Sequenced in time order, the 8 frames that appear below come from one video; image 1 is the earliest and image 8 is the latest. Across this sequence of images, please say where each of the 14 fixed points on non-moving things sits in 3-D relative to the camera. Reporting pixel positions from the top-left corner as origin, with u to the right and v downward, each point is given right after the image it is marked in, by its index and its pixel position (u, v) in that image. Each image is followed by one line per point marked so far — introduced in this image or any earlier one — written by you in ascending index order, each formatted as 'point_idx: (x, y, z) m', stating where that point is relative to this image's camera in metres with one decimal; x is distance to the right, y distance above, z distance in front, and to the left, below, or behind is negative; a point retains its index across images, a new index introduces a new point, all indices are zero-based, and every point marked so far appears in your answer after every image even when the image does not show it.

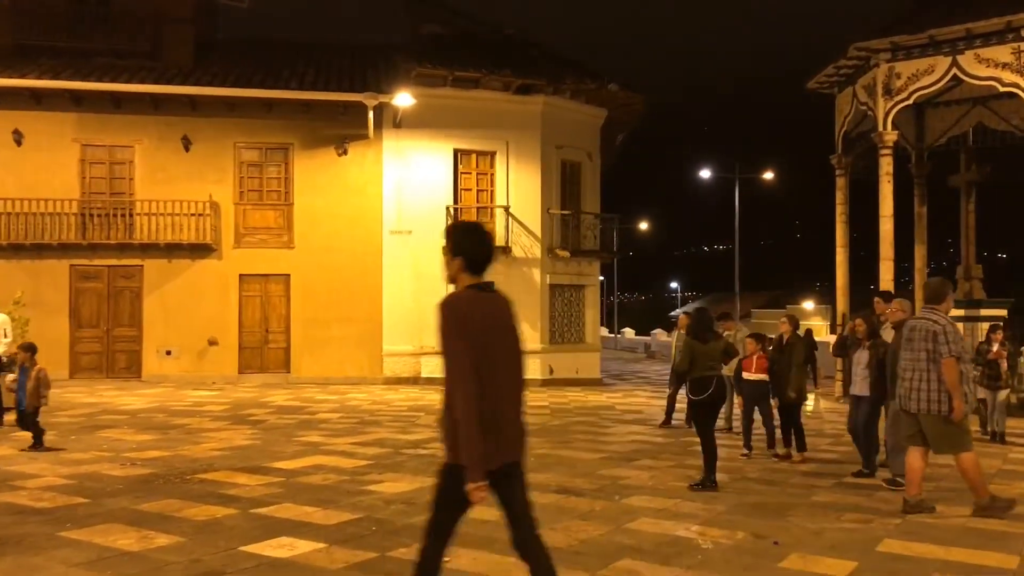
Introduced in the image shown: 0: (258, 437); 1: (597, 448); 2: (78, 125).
0: (-3.1, -1.8, +10.6) m
1: (+1.0, -1.9, +10.3) m
2: (-9.7, +3.7, +19.5) m
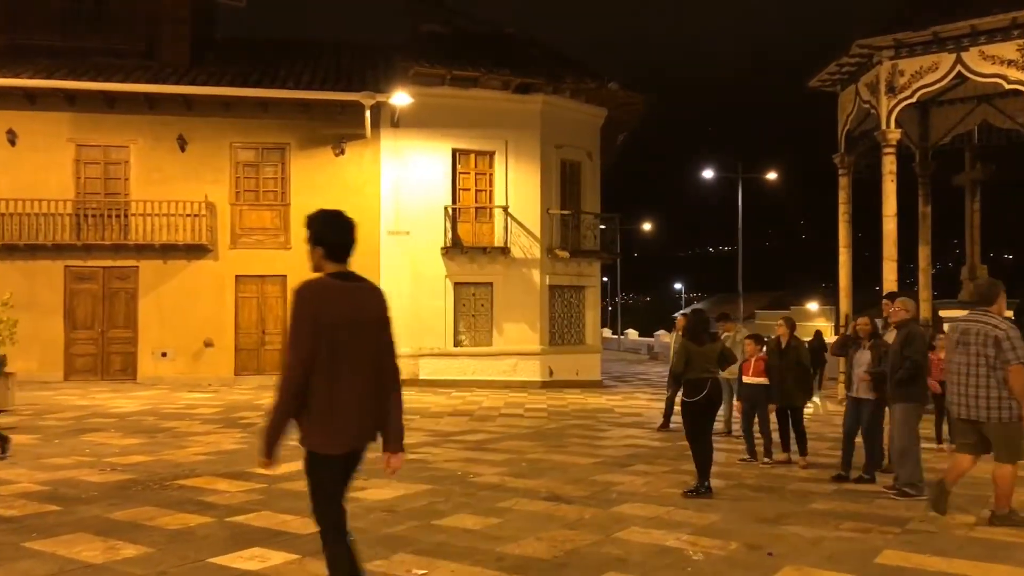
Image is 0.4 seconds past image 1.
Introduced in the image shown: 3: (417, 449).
0: (-3.2, -1.8, +10.4) m
1: (+0.9, -1.9, +10.0) m
2: (-9.7, +3.6, +19.3) m
3: (-1.1, -1.8, +10.0) m
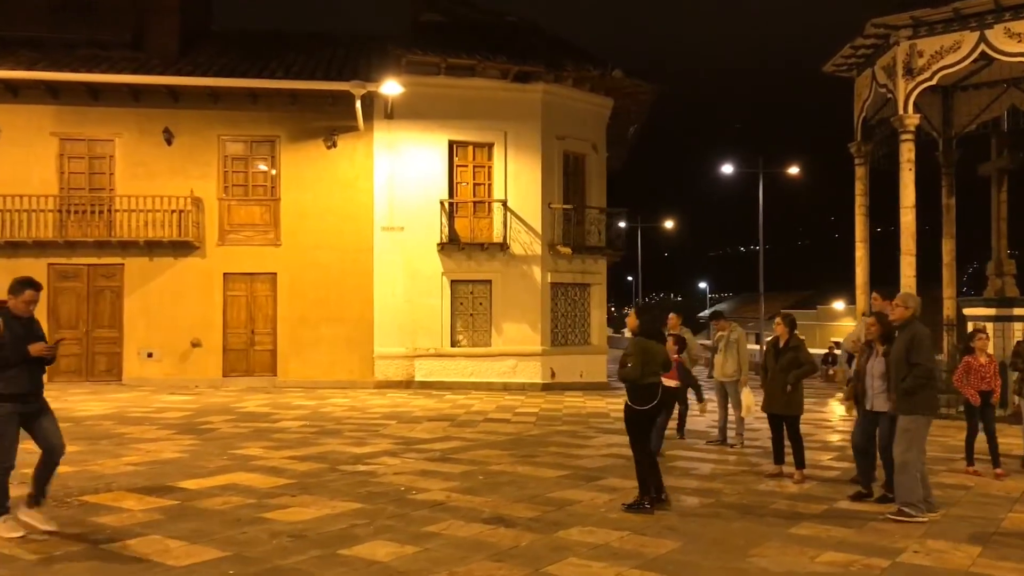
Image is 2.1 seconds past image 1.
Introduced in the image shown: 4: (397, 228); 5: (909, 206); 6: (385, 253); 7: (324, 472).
0: (-3.5, -1.8, +9.6) m
1: (+0.5, -1.8, +9.1) m
2: (-9.8, +3.7, +18.8) m
3: (-1.5, -1.8, +9.2) m
4: (-2.6, +1.4, +19.8) m
5: (+7.1, +1.5, +15.6) m
6: (-2.9, +0.8, +19.7) m
7: (-1.8, -1.7, +8.3) m
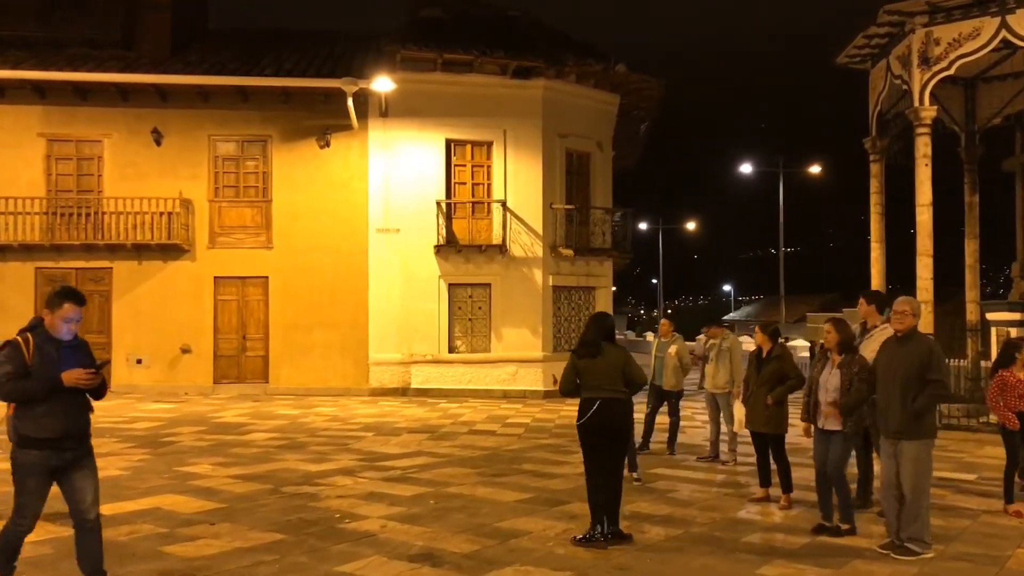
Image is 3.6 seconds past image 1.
0: (-3.9, -1.8, +9.0) m
1: (+0.2, -1.9, +8.4) m
2: (-9.9, +3.6, +18.4) m
3: (-1.9, -1.8, +8.5) m
4: (-2.6, +1.3, +19.1) m
5: (+6.9, +1.4, +14.7) m
6: (-2.9, +0.7, +19.1) m
7: (-2.2, -1.8, +7.6) m
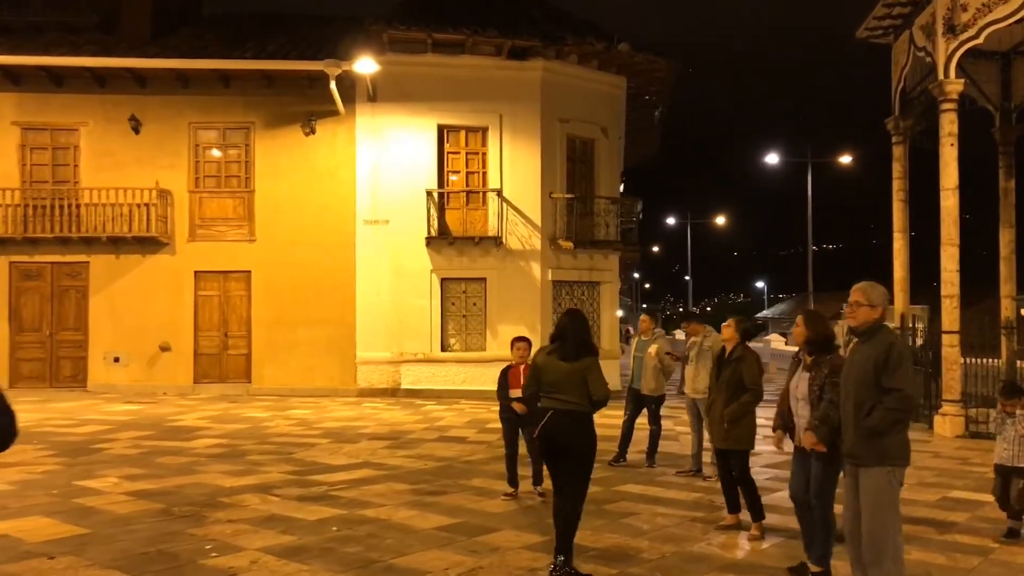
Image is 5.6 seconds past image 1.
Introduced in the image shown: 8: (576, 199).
0: (-4.4, -1.8, +8.0) m
1: (-0.4, -1.8, +7.3) m
2: (-10.0, +3.7, +17.6) m
3: (-2.4, -1.8, +7.4) m
4: (-2.7, +1.4, +18.1) m
5: (+6.6, +1.5, +13.2) m
6: (-3.0, +0.8, +18.1) m
7: (-2.7, -1.7, +6.6) m
8: (+1.4, +1.9, +19.1) m
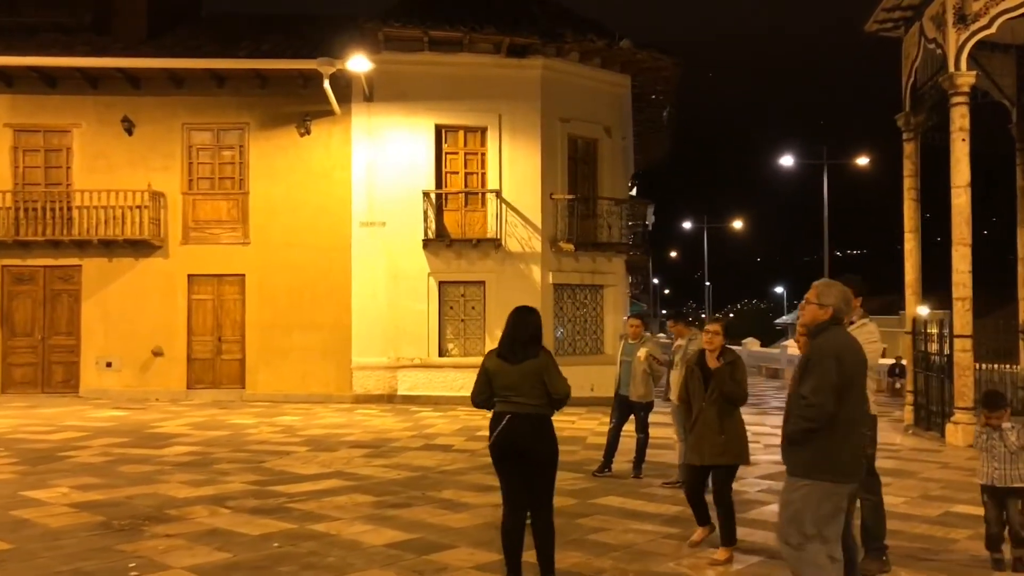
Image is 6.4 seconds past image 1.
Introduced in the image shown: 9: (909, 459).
0: (-4.6, -1.8, +7.6) m
1: (-0.7, -1.8, +6.8) m
2: (-10.0, +3.6, +17.4) m
3: (-2.7, -1.8, +7.0) m
4: (-2.7, +1.3, +17.7) m
5: (+6.5, +1.5, +12.6) m
6: (-3.0, +0.8, +17.7) m
7: (-3.0, -1.7, +6.2) m
8: (+1.4, +1.9, +18.6) m
9: (+4.9, -2.1, +10.8) m
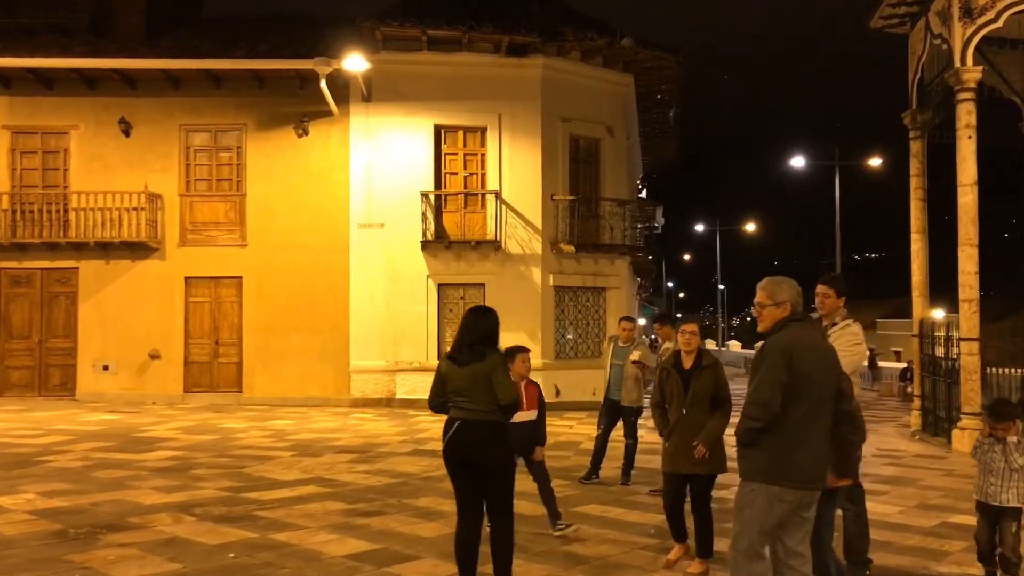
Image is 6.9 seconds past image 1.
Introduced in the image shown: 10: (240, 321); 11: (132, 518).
0: (-4.8, -1.8, +7.5) m
1: (-0.9, -1.8, +6.5) m
2: (-10.0, +3.6, +17.4) m
3: (-2.9, -1.8, +6.8) m
4: (-2.7, +1.3, +17.5) m
5: (+6.4, +1.5, +12.2) m
6: (-3.0, +0.7, +17.5) m
7: (-3.2, -1.7, +6.0) m
8: (+1.4, +1.8, +18.3) m
9: (+4.8, -2.1, +10.5) m
10: (-5.5, -0.7, +17.6) m
11: (-2.9, -1.7, +6.6) m
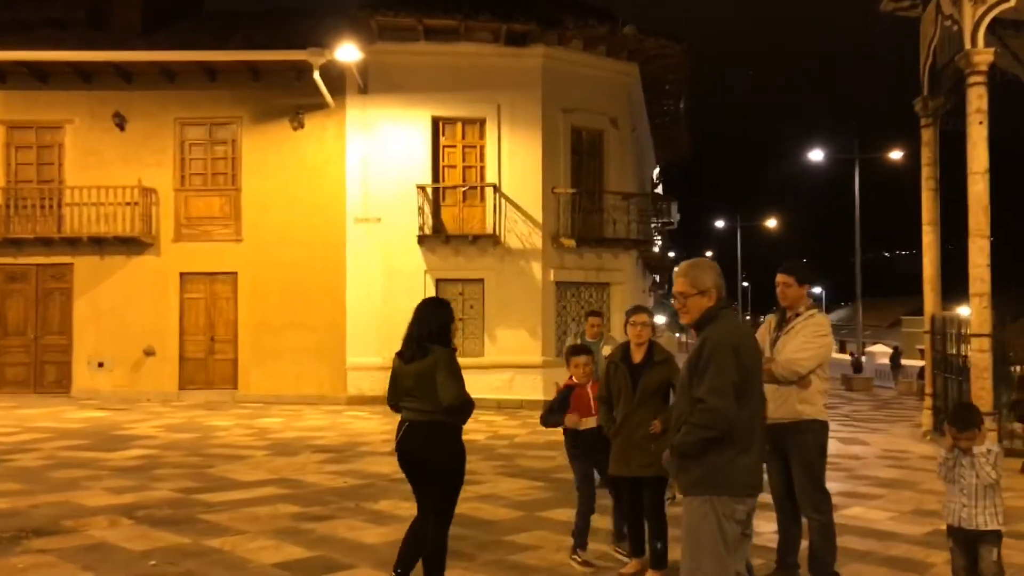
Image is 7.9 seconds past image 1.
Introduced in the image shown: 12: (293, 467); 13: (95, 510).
0: (-5.1, -1.7, +7.2) m
1: (-1.2, -1.7, +6.2) m
2: (-10.0, +3.6, +17.2) m
3: (-3.2, -1.7, +6.5) m
4: (-2.8, +1.4, +17.1) m
5: (+6.2, +1.6, +11.6) m
6: (-3.0, +0.8, +17.2) m
7: (-3.6, -1.6, +5.6) m
8: (+1.4, +1.9, +17.9) m
9: (+4.6, -2.1, +9.9) m
10: (-5.5, -0.6, +17.3) m
11: (-3.2, -1.7, +6.3) m
12: (-2.3, -1.9, +9.2) m
13: (-3.2, -1.7, +6.7) m
